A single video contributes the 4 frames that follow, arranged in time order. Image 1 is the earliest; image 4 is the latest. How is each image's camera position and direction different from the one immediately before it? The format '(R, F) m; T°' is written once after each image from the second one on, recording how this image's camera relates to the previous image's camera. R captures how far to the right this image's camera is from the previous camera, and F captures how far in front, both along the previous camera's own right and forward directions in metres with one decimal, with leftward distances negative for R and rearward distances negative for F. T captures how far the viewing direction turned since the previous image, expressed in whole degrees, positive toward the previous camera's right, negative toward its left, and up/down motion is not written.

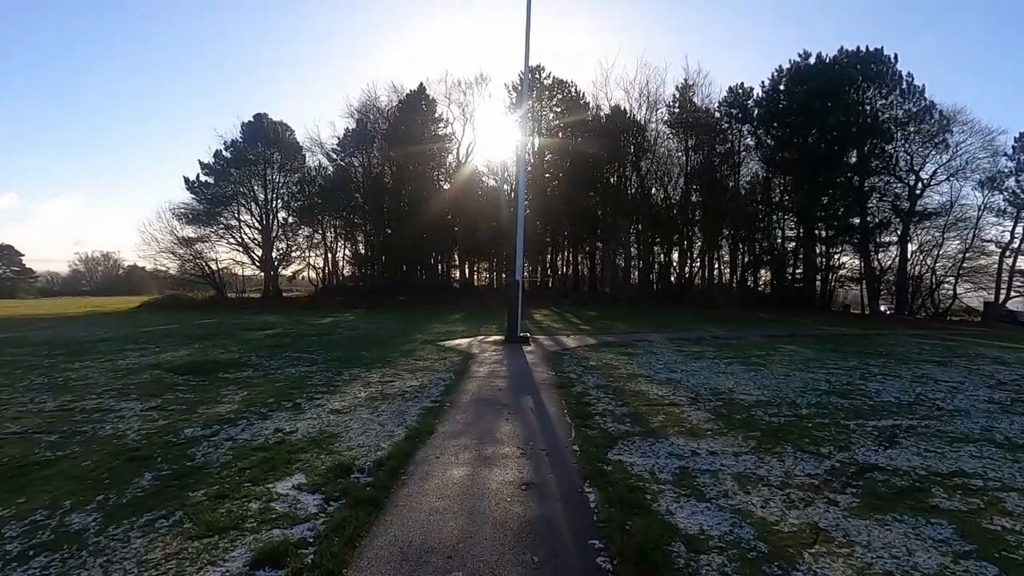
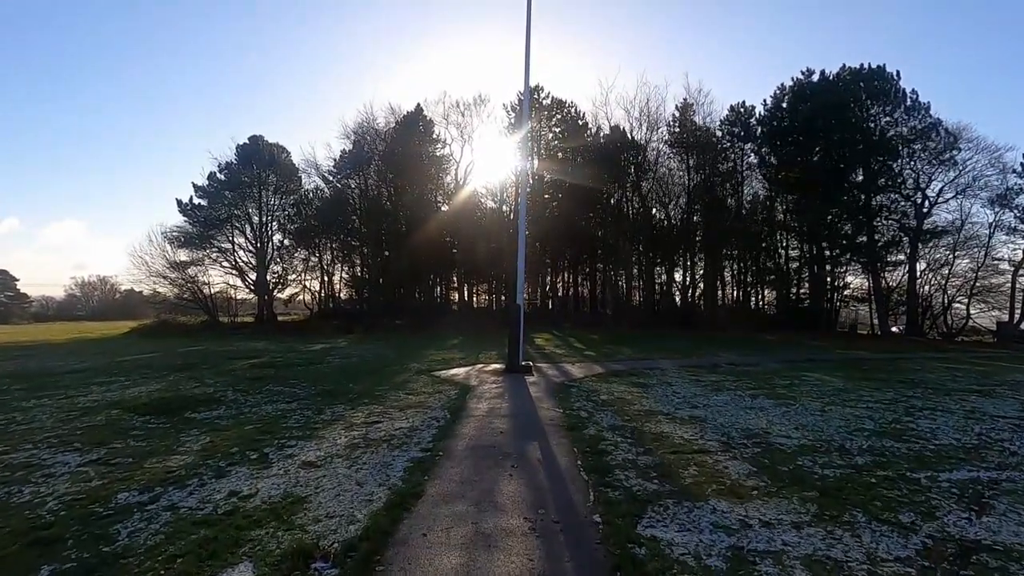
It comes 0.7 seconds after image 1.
(0.0, +1.1) m; 0°
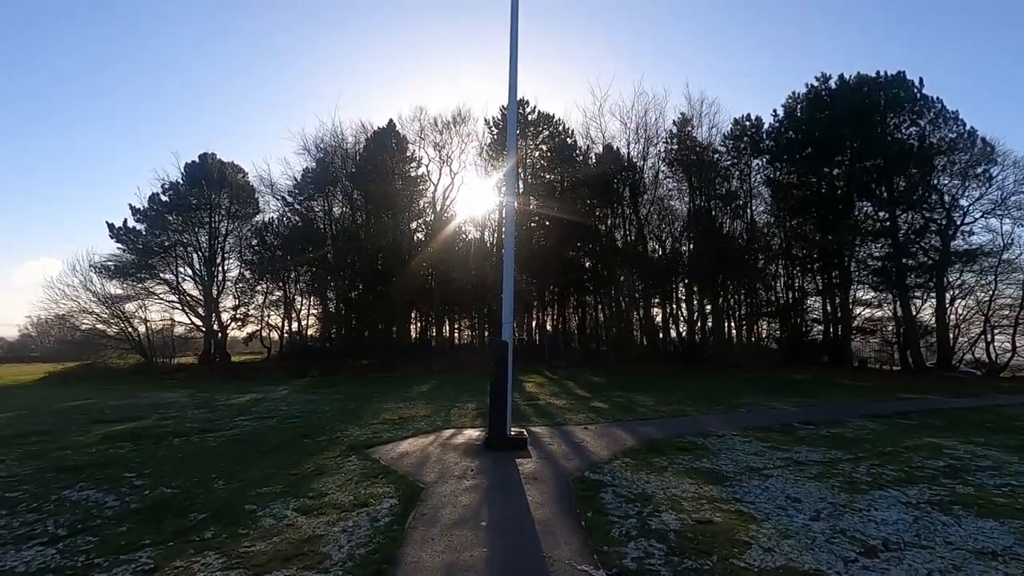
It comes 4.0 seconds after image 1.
(0.0, +4.8) m; +1°
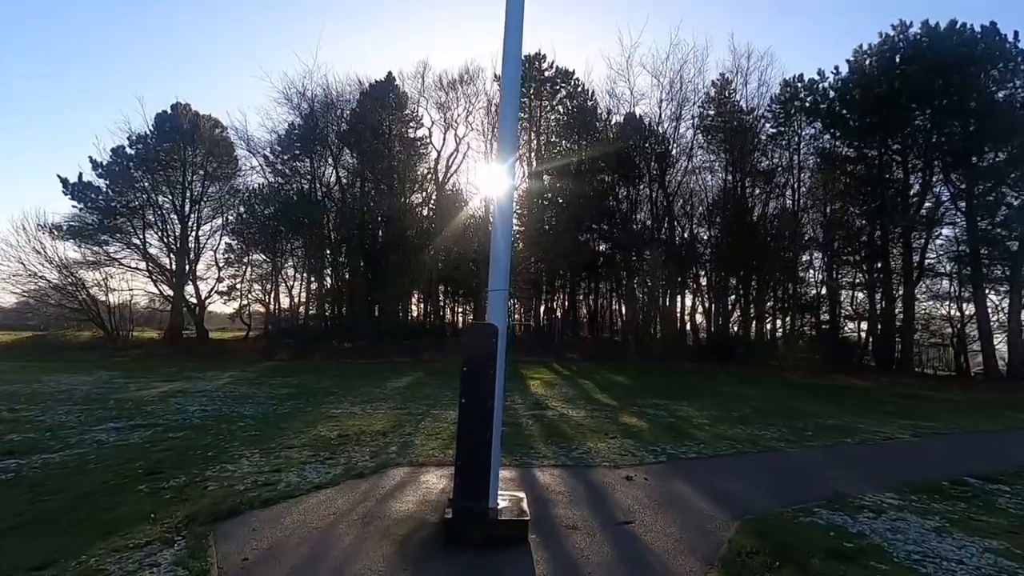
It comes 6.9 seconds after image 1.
(+0.1, +4.4) m; -1°
